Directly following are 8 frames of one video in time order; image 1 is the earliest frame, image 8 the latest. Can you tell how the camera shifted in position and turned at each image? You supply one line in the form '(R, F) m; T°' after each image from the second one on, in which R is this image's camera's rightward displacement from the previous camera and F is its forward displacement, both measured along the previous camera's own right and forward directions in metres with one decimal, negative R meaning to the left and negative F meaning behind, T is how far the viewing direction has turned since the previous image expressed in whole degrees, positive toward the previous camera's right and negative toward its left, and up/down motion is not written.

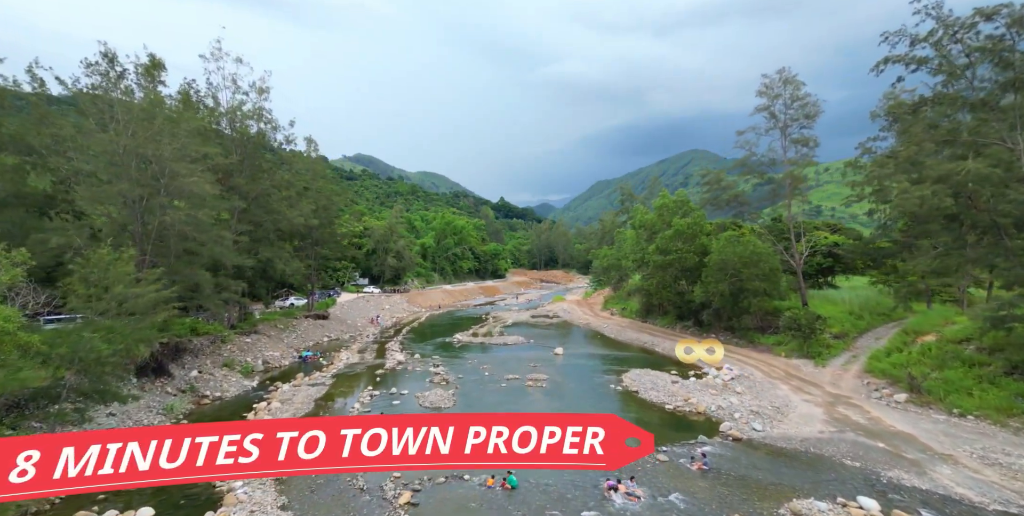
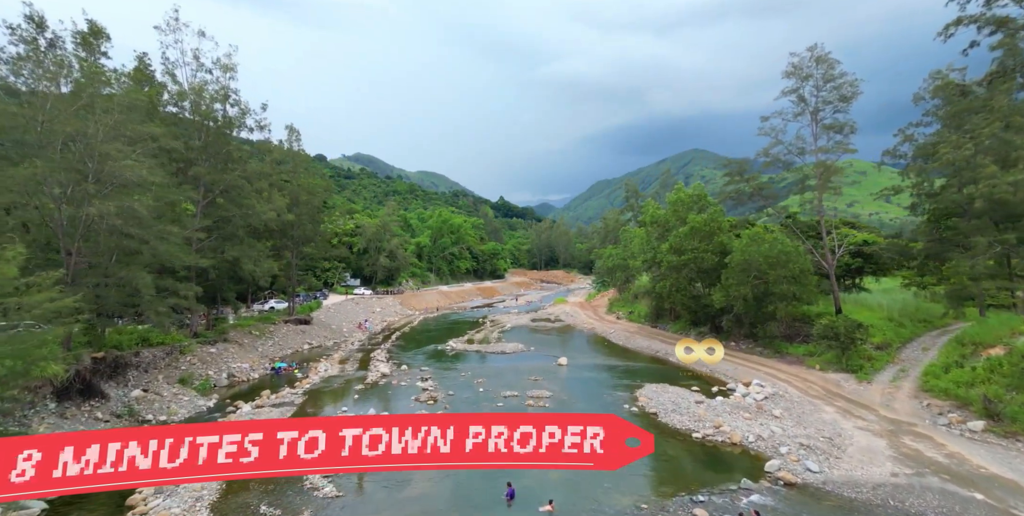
(+0.1, +3.6) m; 0°
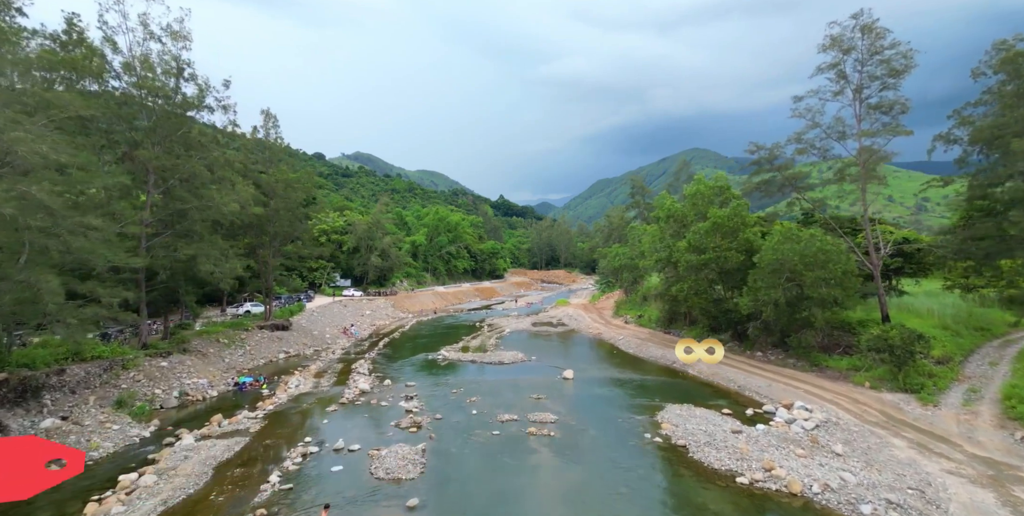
(+0.1, +3.8) m; 0°
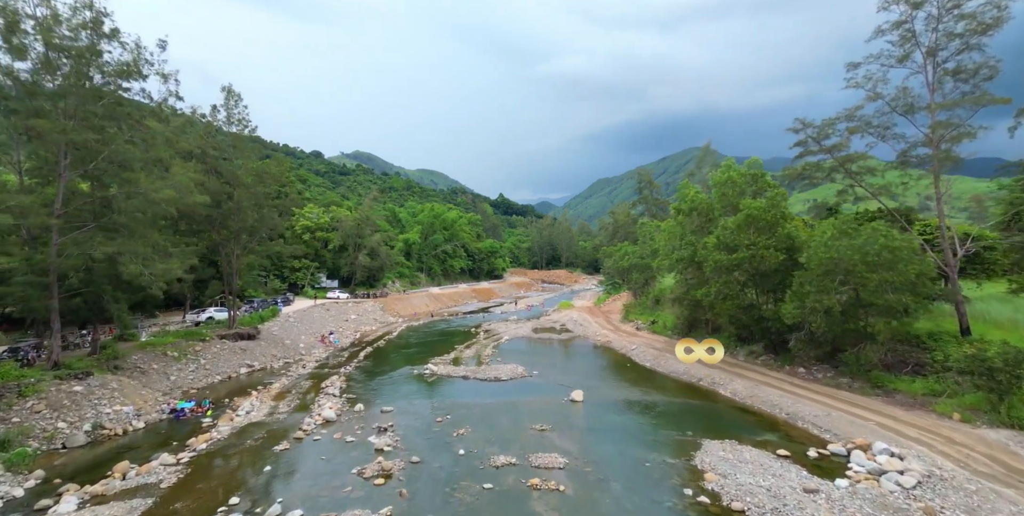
(+0.1, +4.7) m; 0°
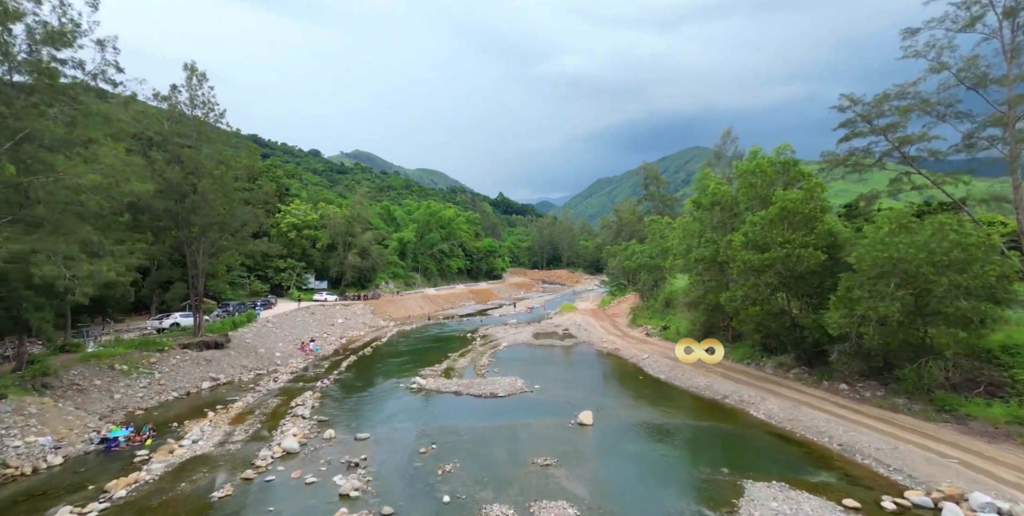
(+0.1, +3.5) m; 0°
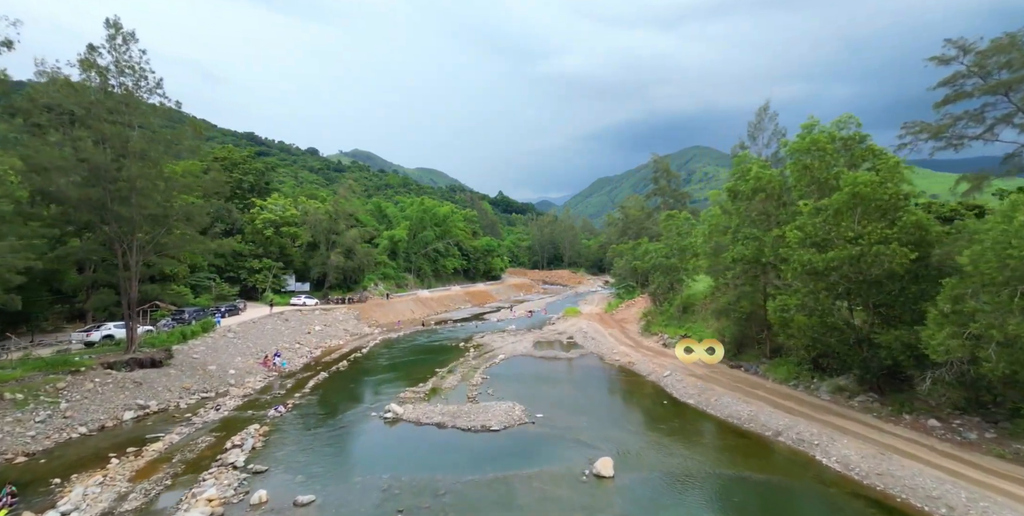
(+0.1, +5.0) m; 0°
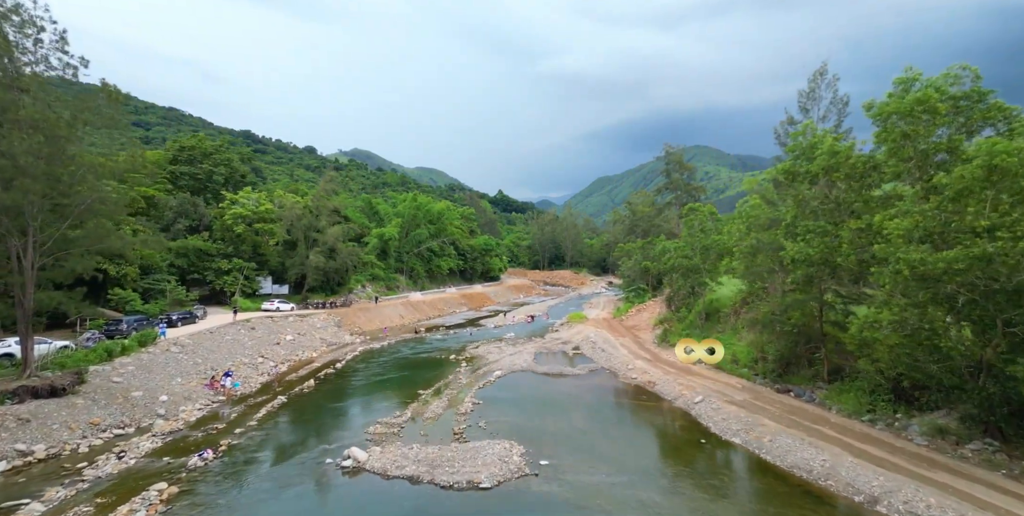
(+0.1, +5.1) m; 0°
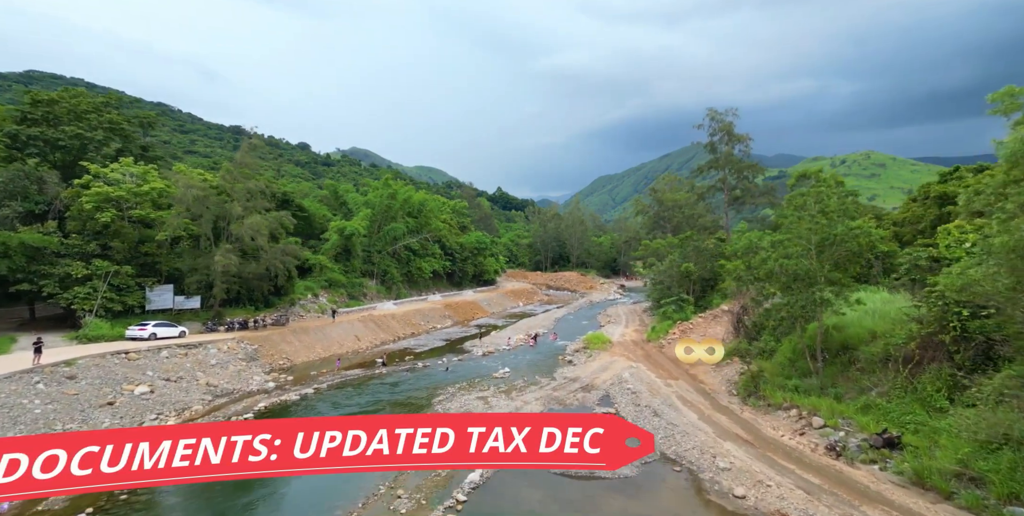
(+0.3, +14.5) m; 0°
